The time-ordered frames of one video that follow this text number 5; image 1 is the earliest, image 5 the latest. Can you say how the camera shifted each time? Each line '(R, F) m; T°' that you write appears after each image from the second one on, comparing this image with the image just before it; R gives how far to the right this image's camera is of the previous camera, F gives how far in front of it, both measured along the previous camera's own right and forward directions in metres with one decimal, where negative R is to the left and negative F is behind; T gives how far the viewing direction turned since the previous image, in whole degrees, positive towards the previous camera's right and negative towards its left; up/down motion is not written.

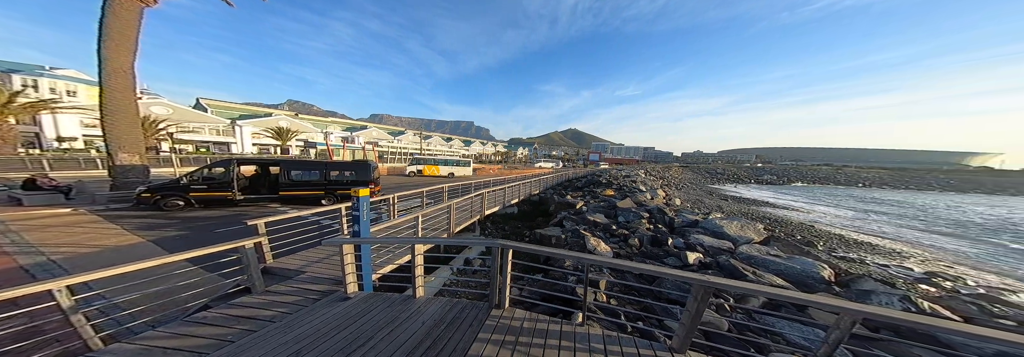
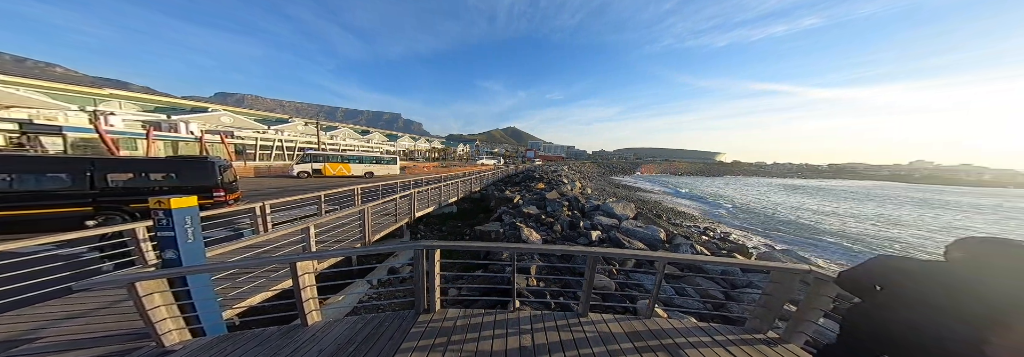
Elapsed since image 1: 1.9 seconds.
(+0.3, +0.1) m; +18°
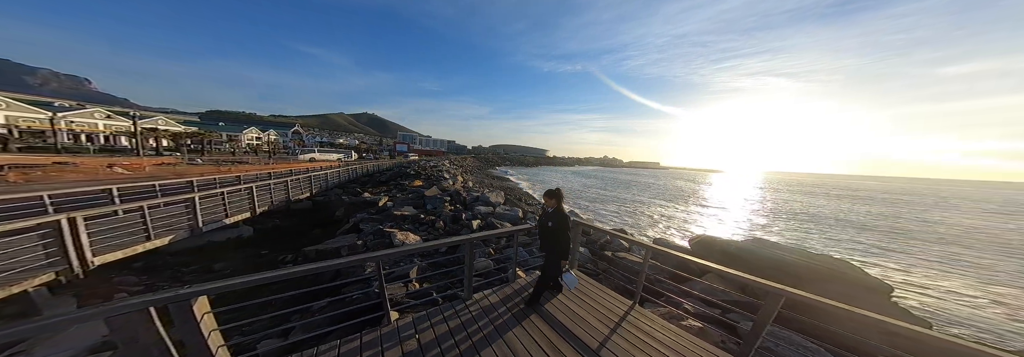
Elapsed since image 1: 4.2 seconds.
(-1.0, -2.4) m; +29°
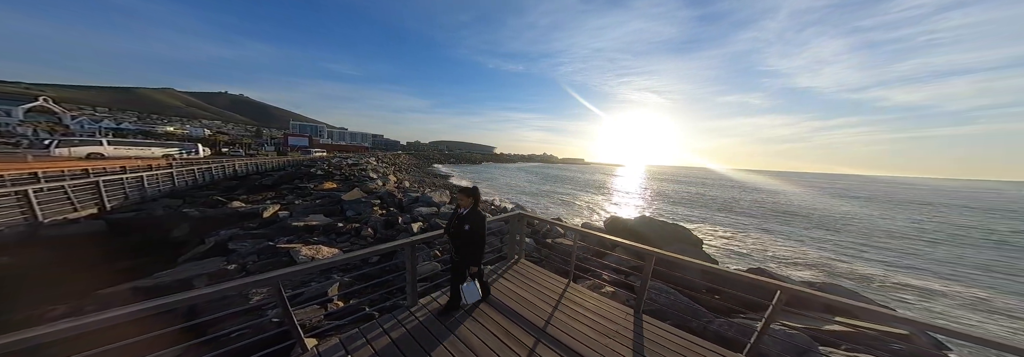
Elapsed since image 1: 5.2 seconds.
(+0.5, -0.8) m; +13°
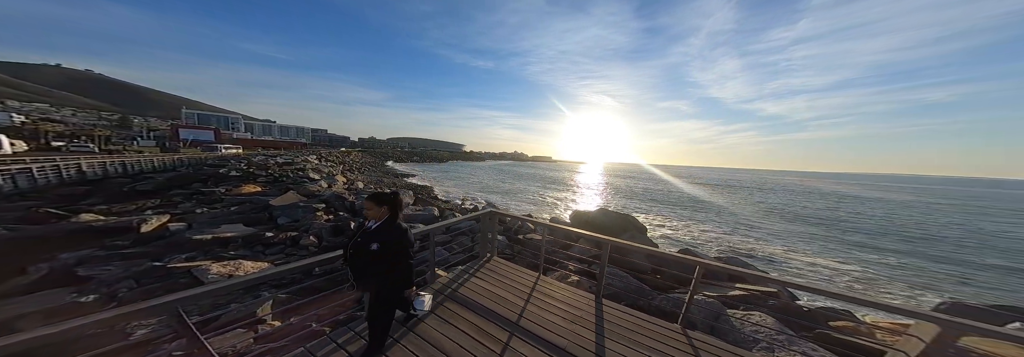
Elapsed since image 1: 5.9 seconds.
(+0.3, -0.3) m; +7°
